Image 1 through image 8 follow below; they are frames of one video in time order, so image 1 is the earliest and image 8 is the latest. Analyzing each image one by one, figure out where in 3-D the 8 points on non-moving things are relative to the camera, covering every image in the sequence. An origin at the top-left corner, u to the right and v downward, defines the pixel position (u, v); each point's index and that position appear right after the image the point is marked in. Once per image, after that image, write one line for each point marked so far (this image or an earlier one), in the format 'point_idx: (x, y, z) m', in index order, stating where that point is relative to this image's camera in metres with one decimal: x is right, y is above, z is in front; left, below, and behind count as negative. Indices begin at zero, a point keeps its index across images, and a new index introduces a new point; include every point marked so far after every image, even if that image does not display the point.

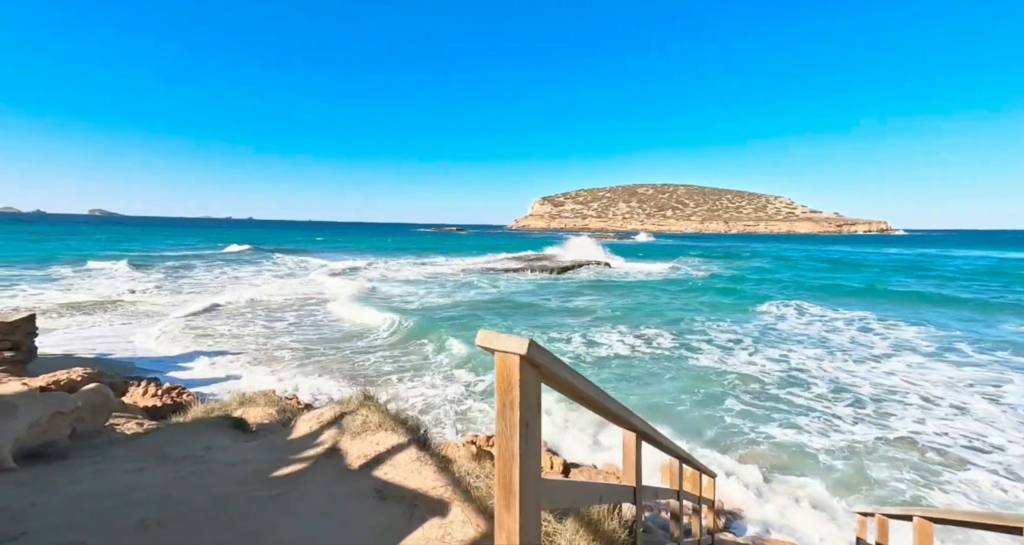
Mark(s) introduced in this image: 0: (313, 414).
0: (-1.3, -0.9, +3.3) m
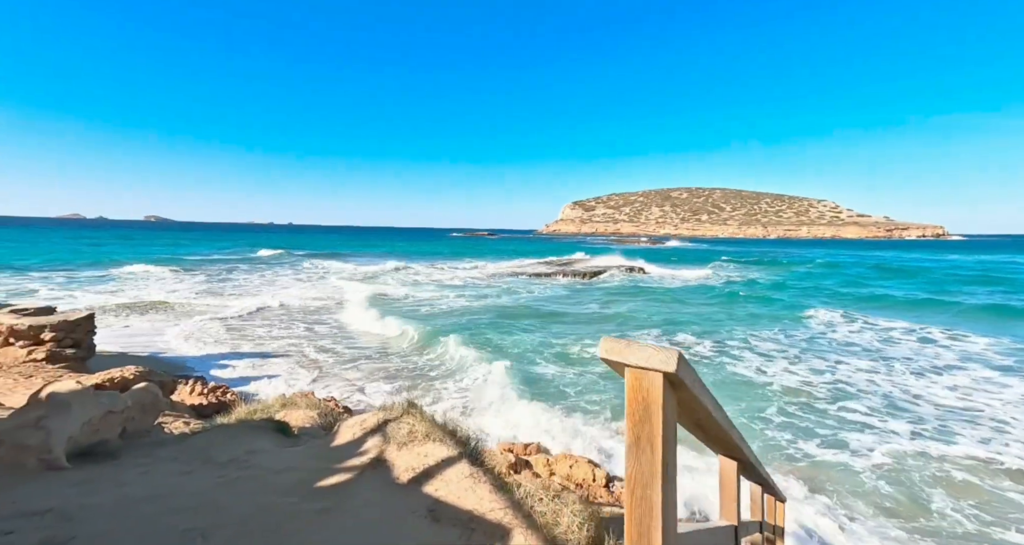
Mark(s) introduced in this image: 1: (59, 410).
0: (-1.0, -0.9, +3.2) m
1: (-2.9, -0.9, +3.3) m
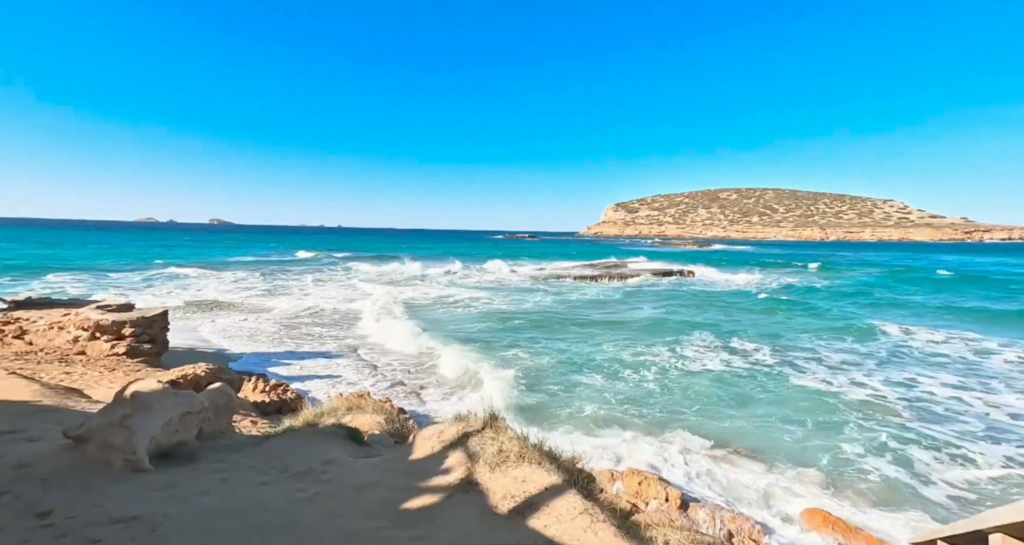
0: (-0.5, -0.9, +3.1) m
1: (-2.4, -0.9, +3.3) m
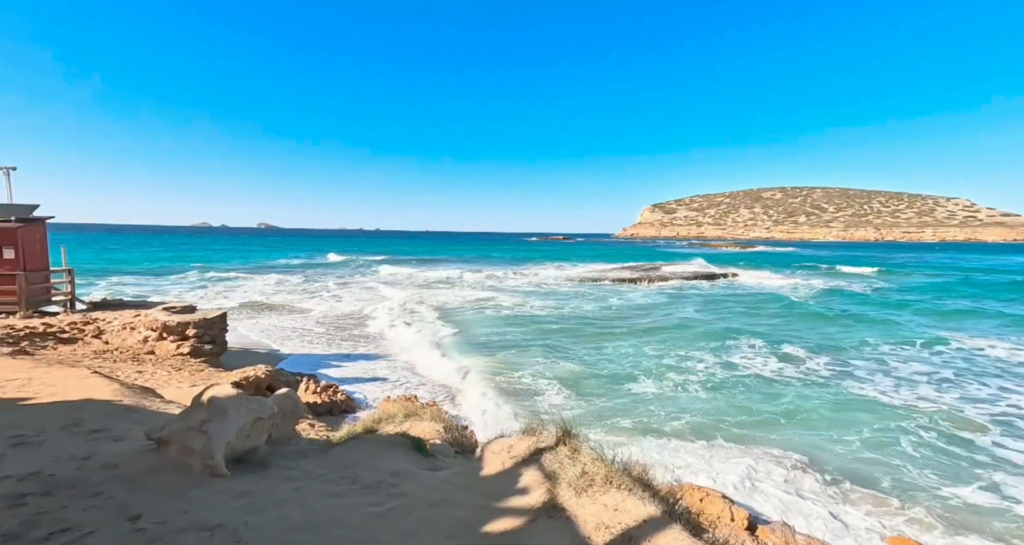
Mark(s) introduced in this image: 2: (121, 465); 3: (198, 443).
0: (-0.1, -1.0, +3.0) m
1: (-2.0, -0.9, +3.4) m
2: (-2.6, -1.3, +3.5) m
3: (-2.0, -1.1, +3.3) m
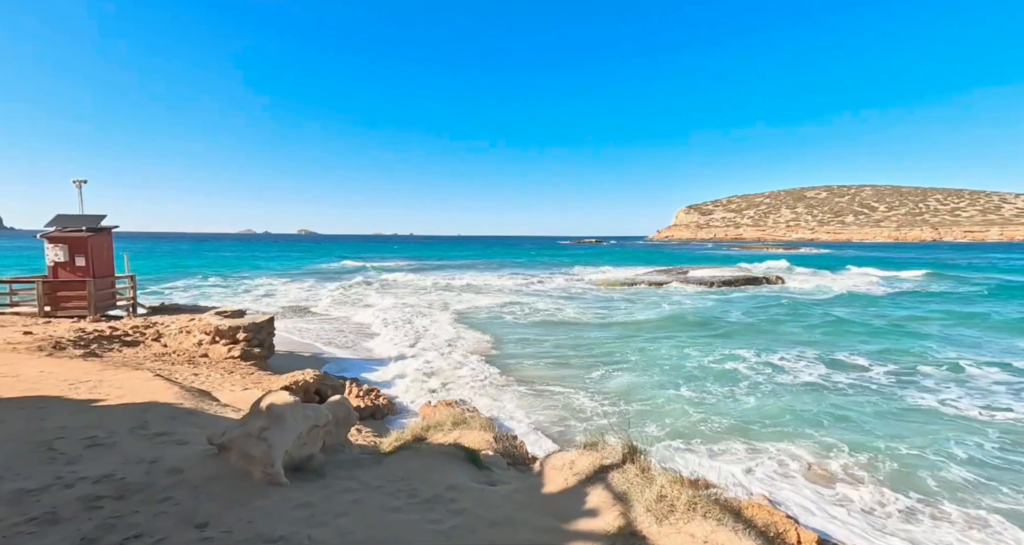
0: (+0.3, -1.1, +2.9) m
1: (-1.6, -1.0, +3.4) m
2: (-2.2, -1.4, +3.5) m
3: (-1.7, -1.2, +3.3) m
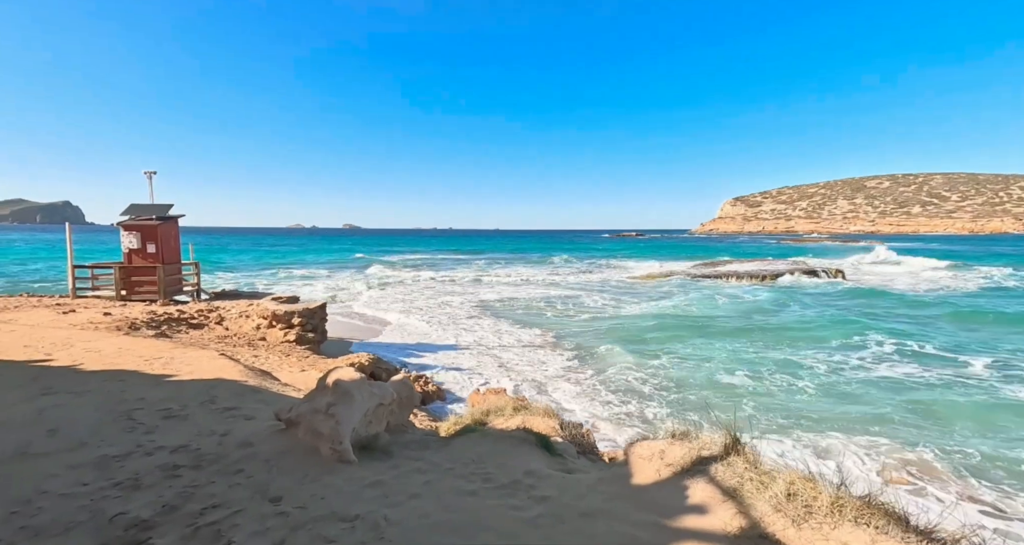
0: (+0.7, -0.9, +2.7) m
1: (-1.1, -0.8, +3.4) m
2: (-1.8, -1.2, +3.5) m
3: (-1.2, -1.0, +3.3) m
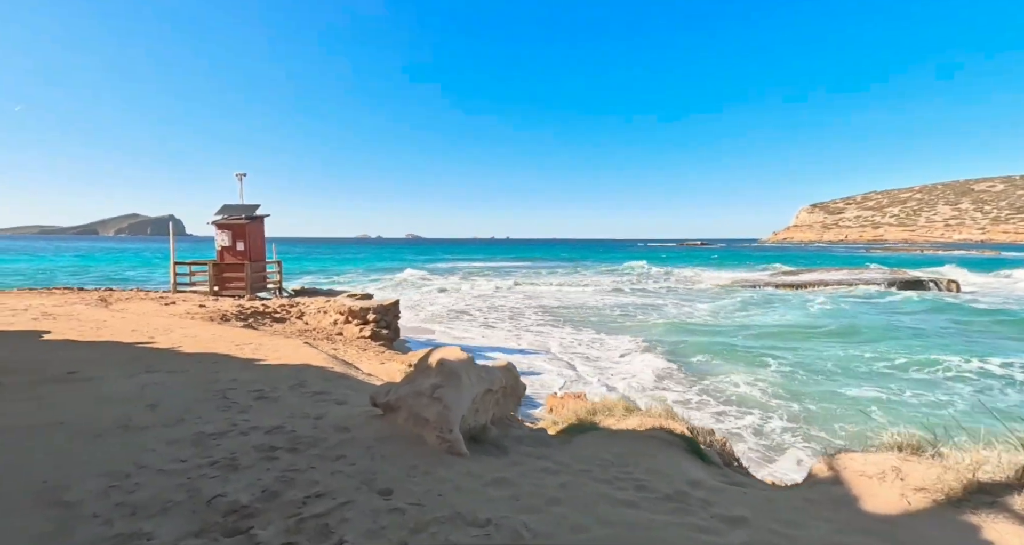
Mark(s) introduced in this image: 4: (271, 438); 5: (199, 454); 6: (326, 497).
0: (+1.4, -0.8, +2.1) m
1: (-0.4, -0.6, +3.0) m
2: (-1.0, -1.0, +3.2) m
3: (-0.5, -0.8, +2.9) m
4: (-1.5, -1.1, +3.3) m
5: (-1.8, -1.1, +3.0) m
6: (-0.8, -1.0, +2.3) m
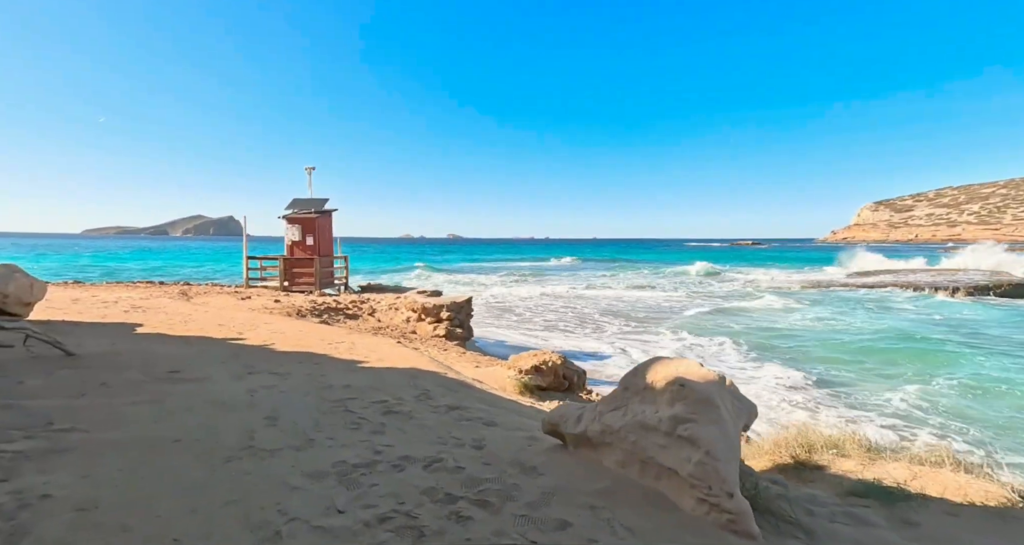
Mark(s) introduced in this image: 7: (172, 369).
0: (+2.4, -0.7, +1.0) m
1: (+0.8, -0.6, +2.1) m
2: (+0.2, -0.9, +2.4) m
3: (+0.7, -0.8, +2.0) m
4: (-0.4, -1.0, +2.5) m
5: (-0.7, -1.0, +2.3) m
6: (+0.2, -0.9, +1.4) m
7: (-3.3, -1.0, +4.9) m
